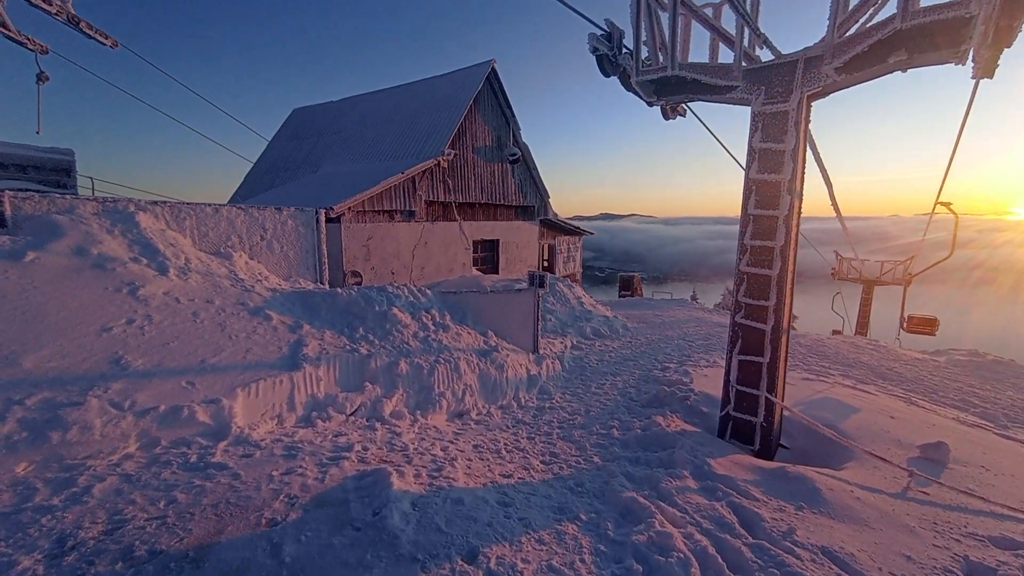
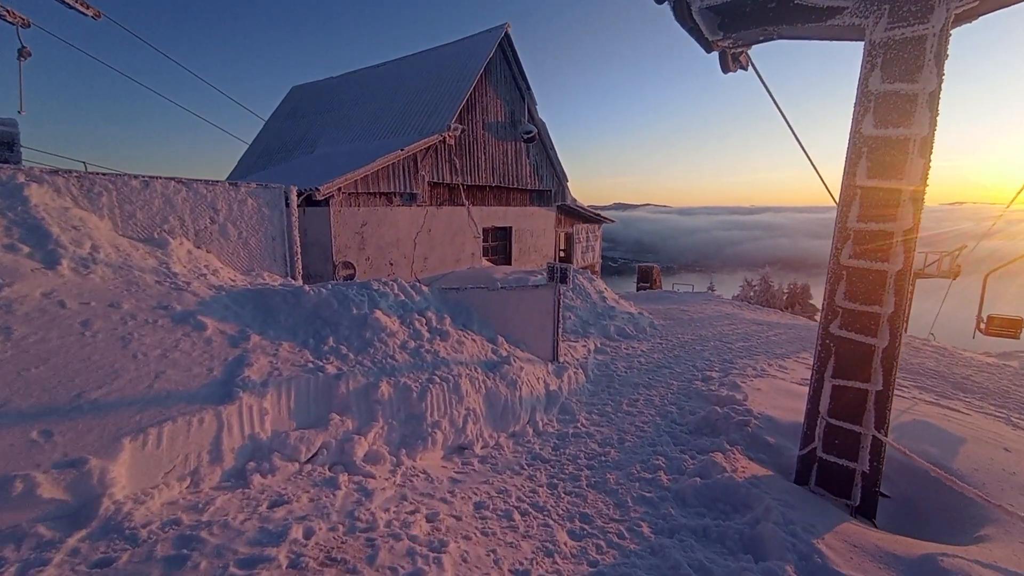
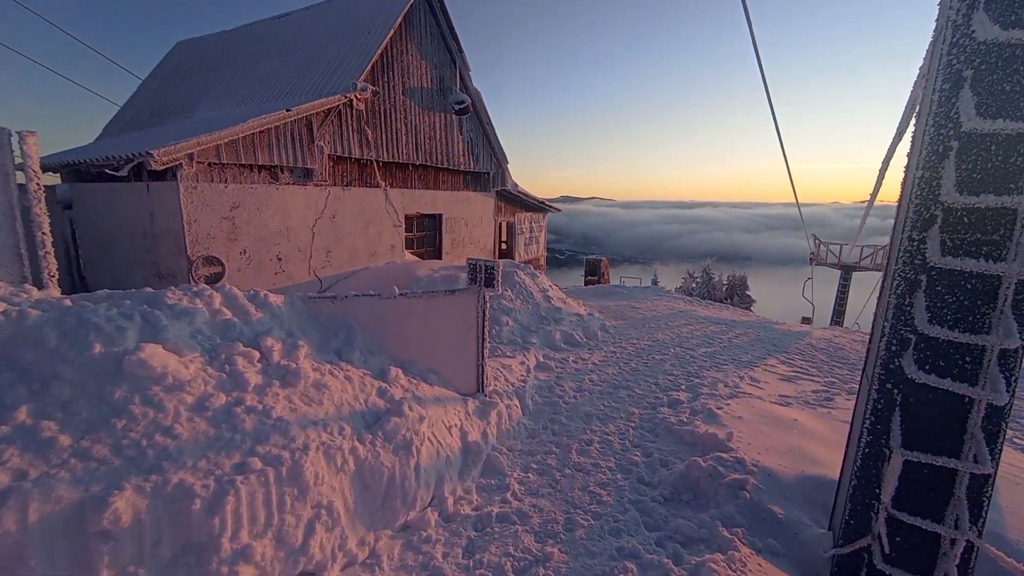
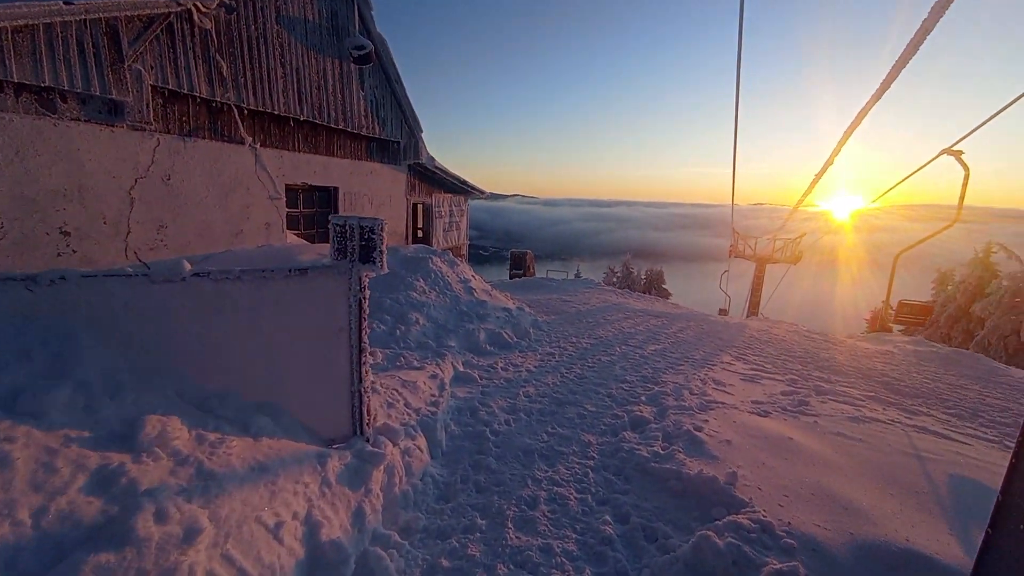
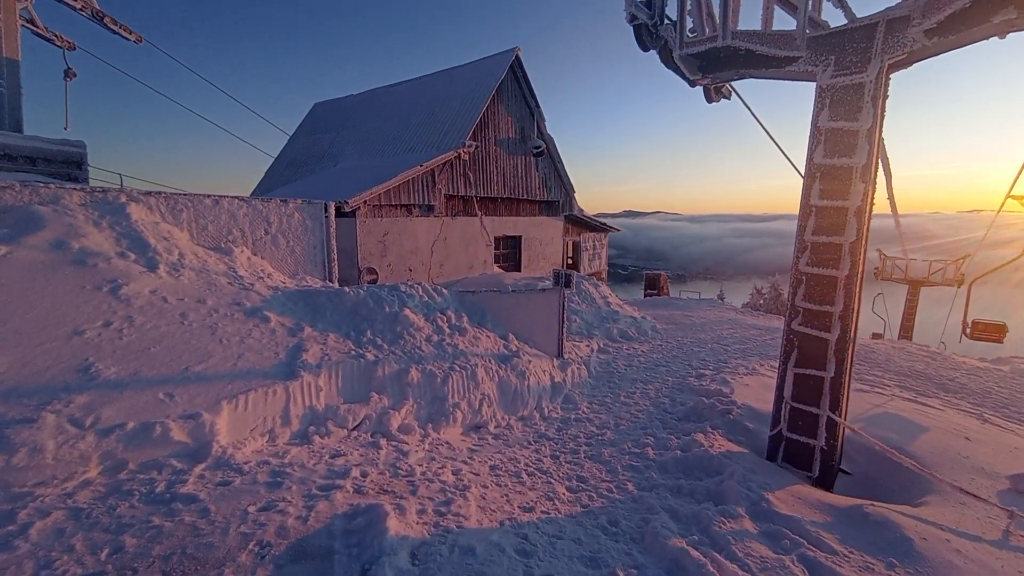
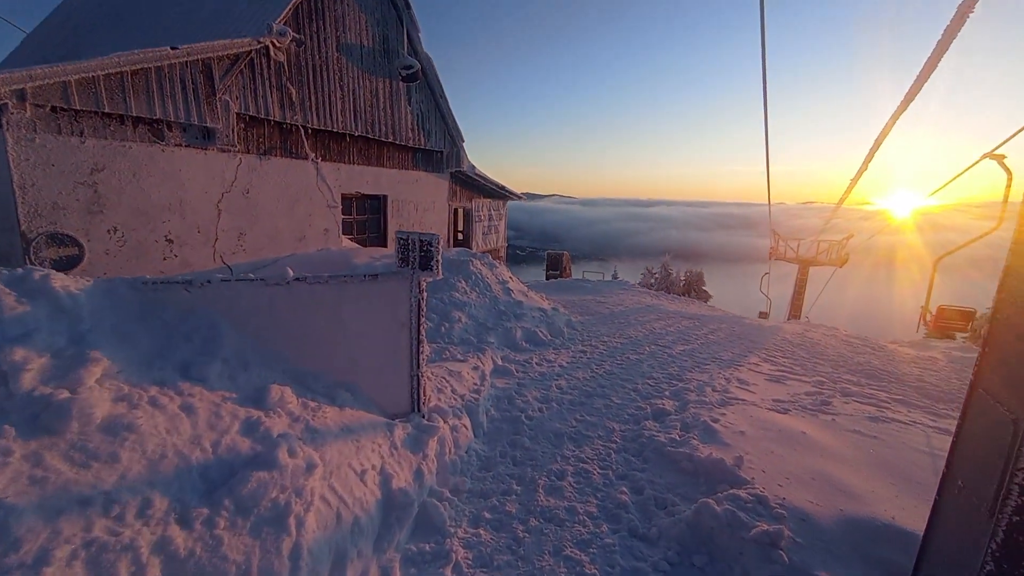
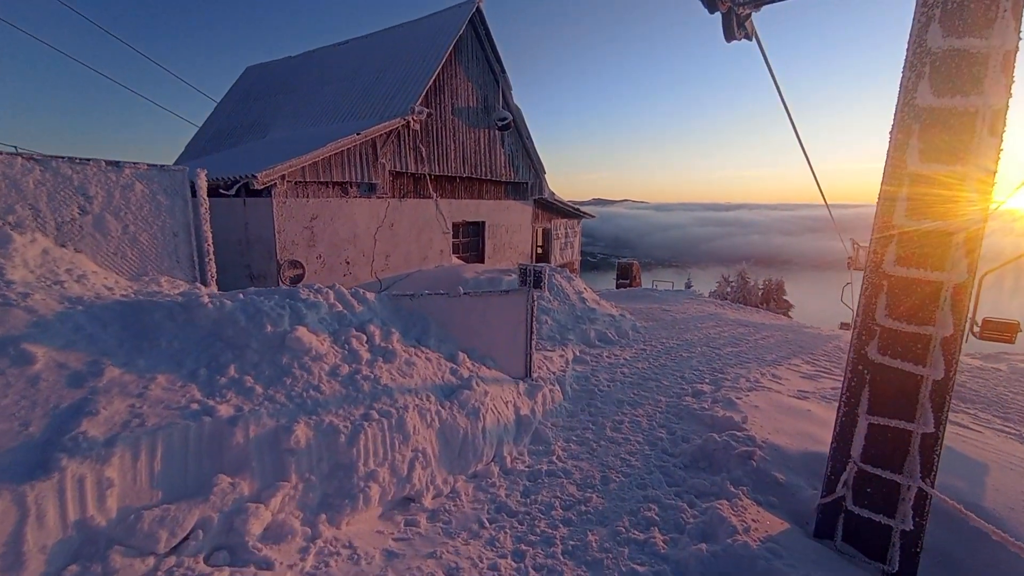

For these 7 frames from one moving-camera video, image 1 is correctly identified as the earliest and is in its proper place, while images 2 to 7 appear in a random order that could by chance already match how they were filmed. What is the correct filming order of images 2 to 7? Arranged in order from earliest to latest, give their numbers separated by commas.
5, 2, 7, 3, 6, 4
